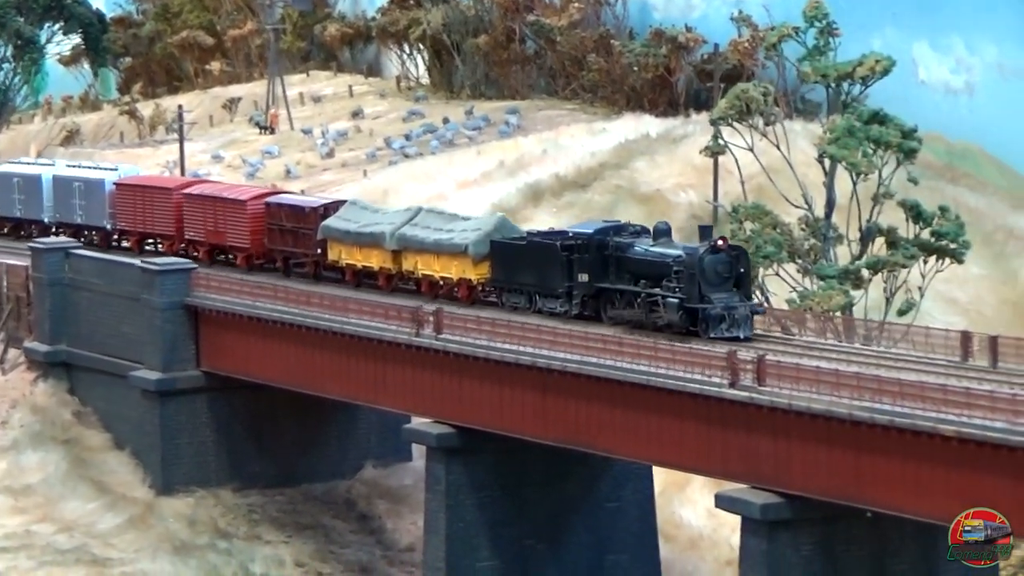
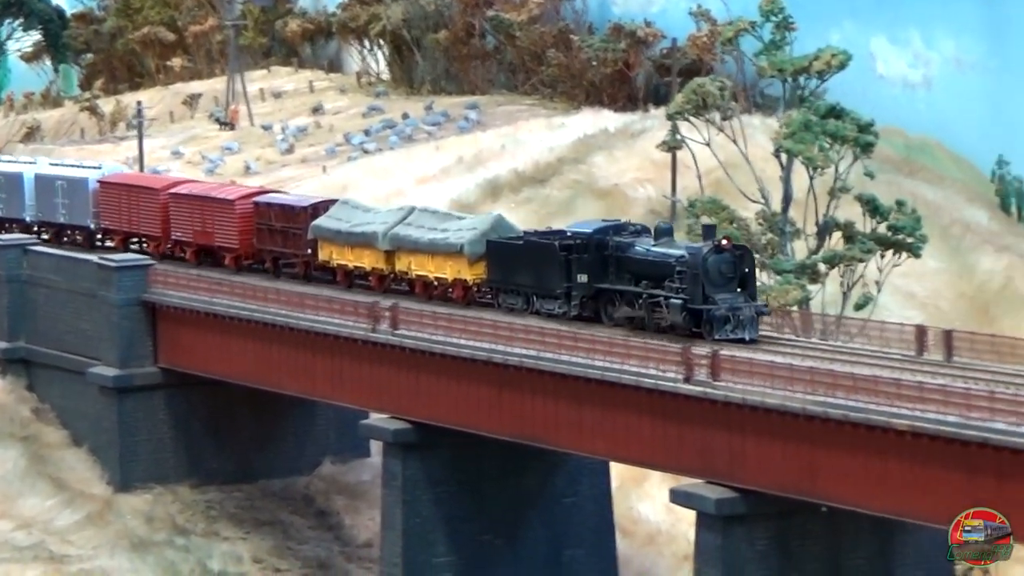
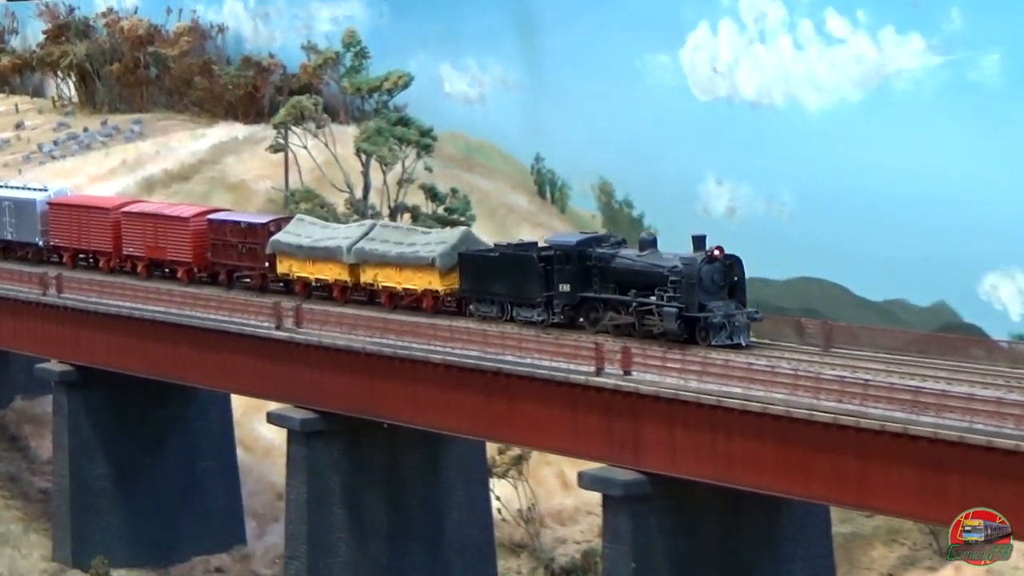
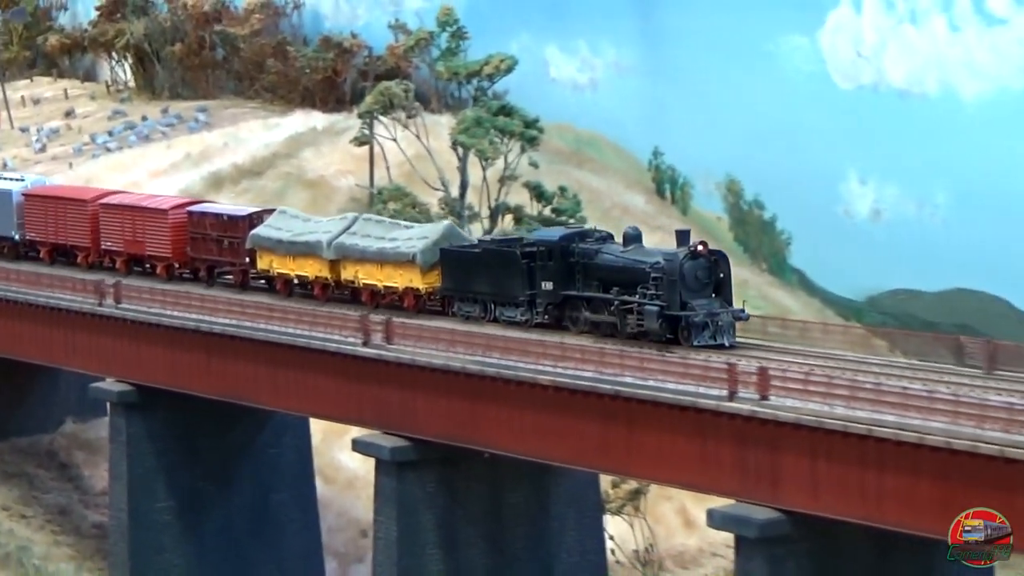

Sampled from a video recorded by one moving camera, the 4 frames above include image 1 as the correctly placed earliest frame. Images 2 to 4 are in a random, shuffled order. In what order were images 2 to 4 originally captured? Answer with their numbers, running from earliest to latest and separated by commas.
2, 4, 3
